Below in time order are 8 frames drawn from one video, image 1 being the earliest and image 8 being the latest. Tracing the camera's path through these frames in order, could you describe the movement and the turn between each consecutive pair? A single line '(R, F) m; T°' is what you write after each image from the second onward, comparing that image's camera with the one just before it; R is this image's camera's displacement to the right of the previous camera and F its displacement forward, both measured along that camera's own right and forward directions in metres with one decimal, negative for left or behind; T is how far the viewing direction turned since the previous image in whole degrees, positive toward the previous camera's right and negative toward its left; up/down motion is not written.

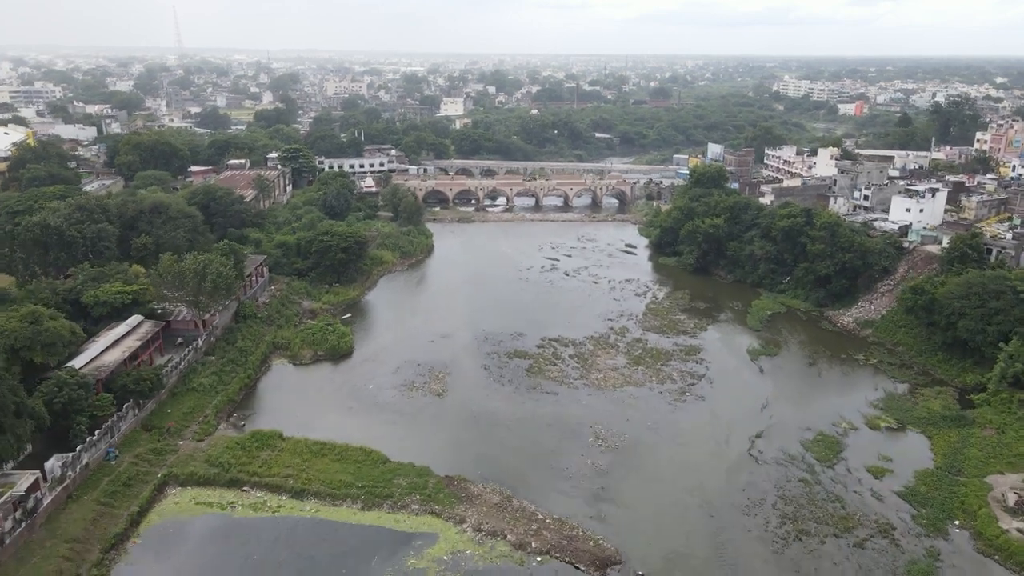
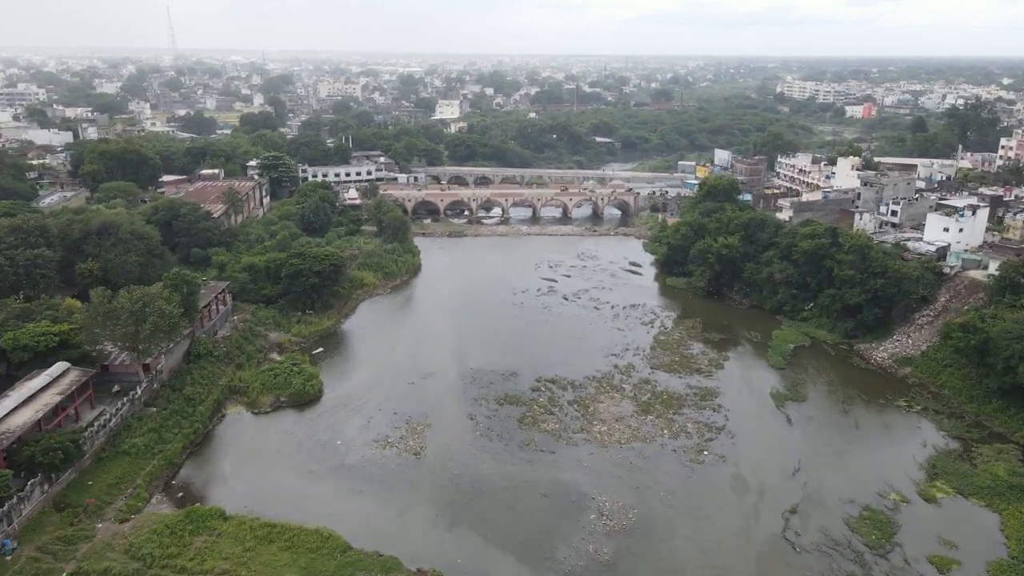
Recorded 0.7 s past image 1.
(+0.3, +3.4) m; 0°
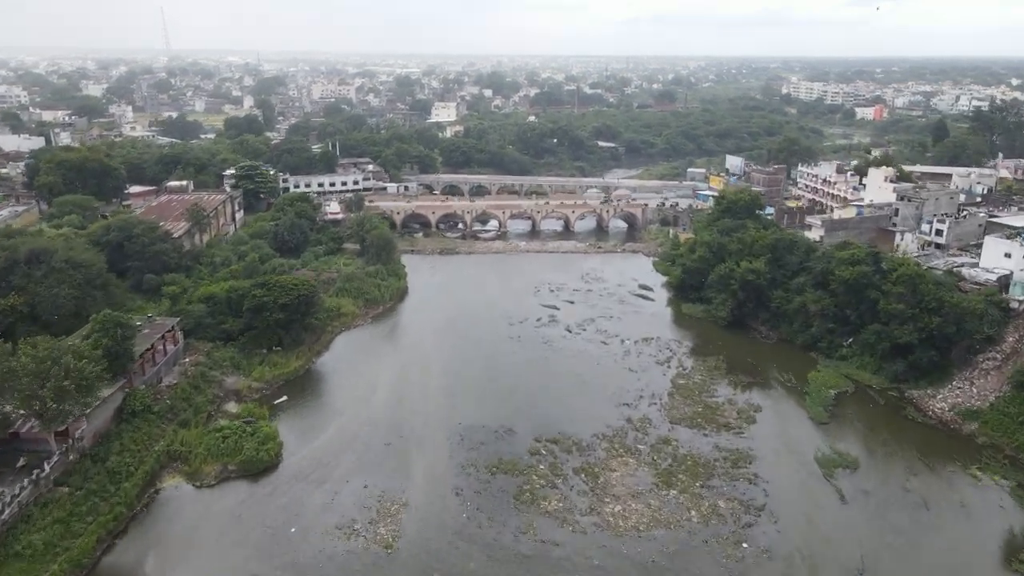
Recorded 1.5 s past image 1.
(+0.2, +3.9) m; 0°
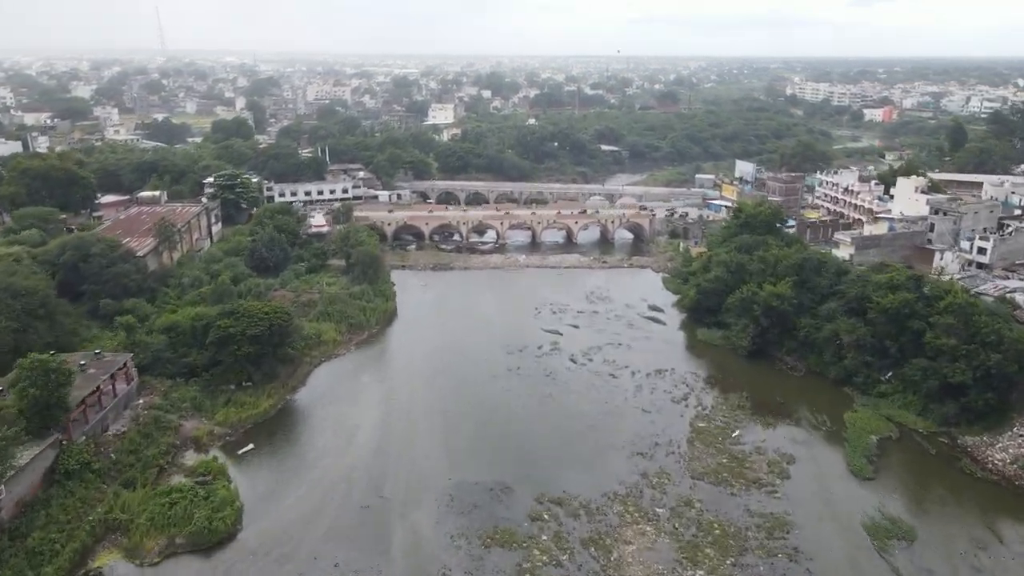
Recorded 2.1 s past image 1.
(+0.1, +2.9) m; 0°
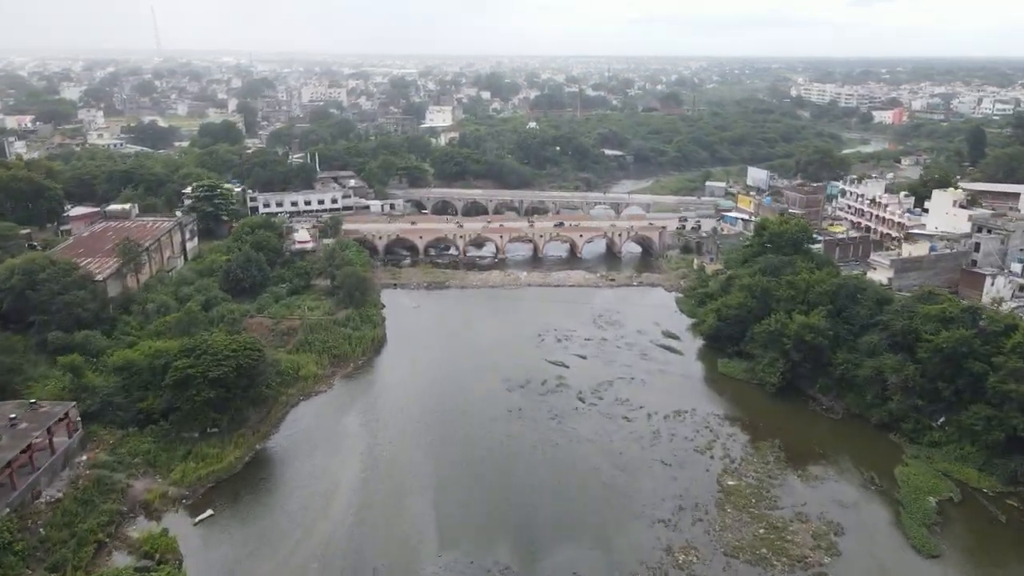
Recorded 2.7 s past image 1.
(0.0, +2.9) m; 0°
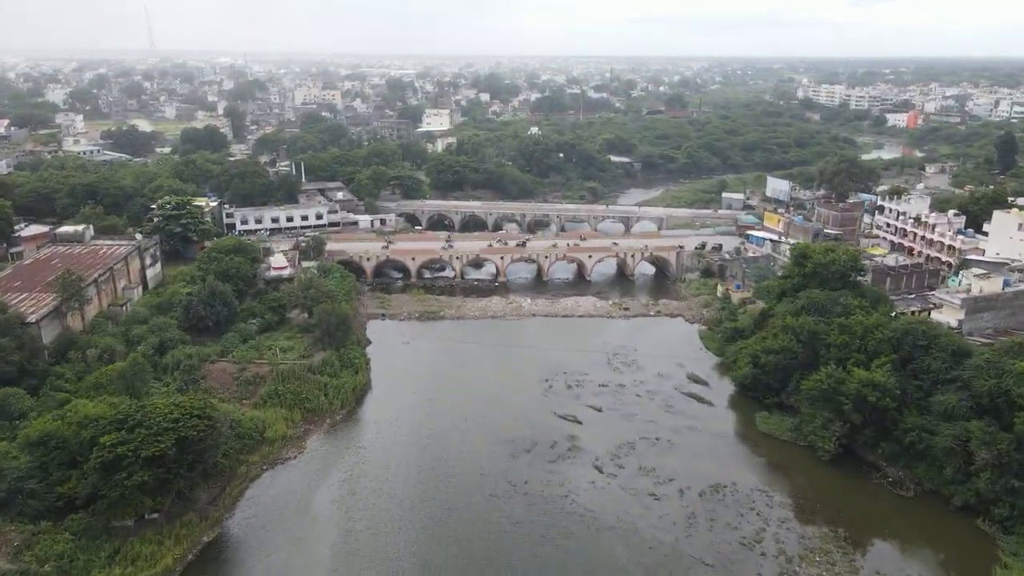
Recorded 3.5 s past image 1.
(-0.1, +3.9) m; 0°
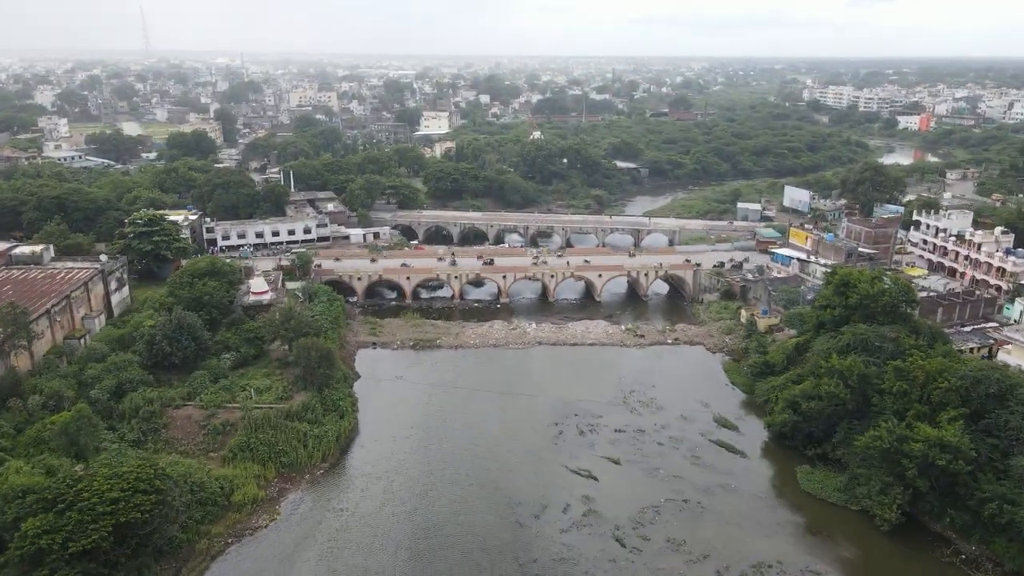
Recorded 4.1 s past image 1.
(-0.2, +2.9) m; 0°
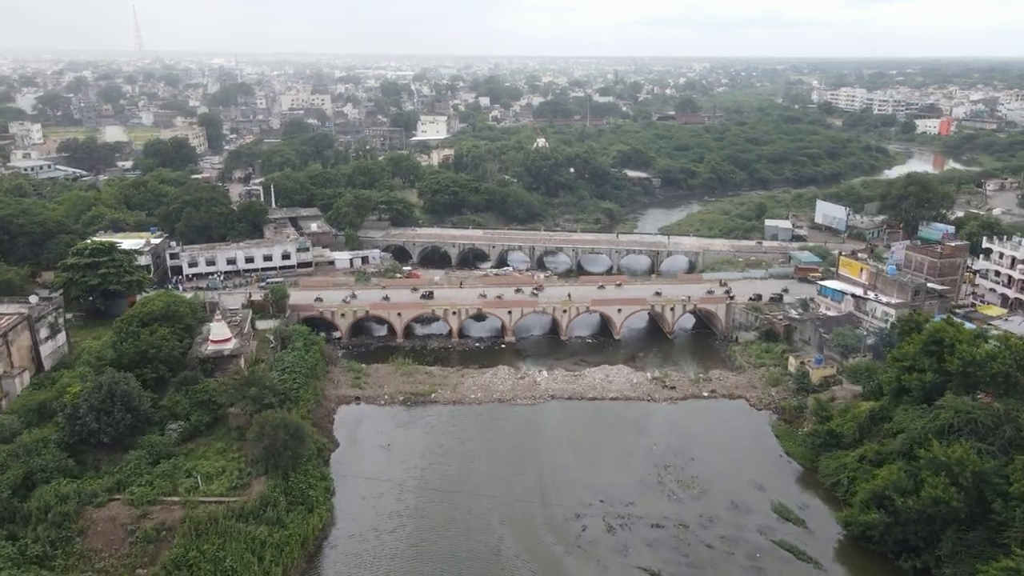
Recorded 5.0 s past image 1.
(-0.3, +4.4) m; 0°
